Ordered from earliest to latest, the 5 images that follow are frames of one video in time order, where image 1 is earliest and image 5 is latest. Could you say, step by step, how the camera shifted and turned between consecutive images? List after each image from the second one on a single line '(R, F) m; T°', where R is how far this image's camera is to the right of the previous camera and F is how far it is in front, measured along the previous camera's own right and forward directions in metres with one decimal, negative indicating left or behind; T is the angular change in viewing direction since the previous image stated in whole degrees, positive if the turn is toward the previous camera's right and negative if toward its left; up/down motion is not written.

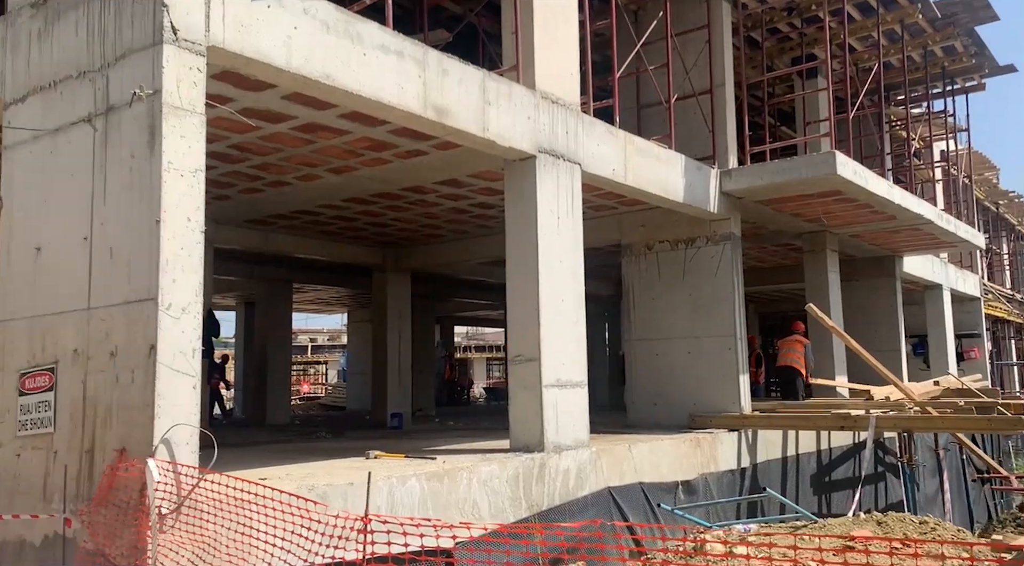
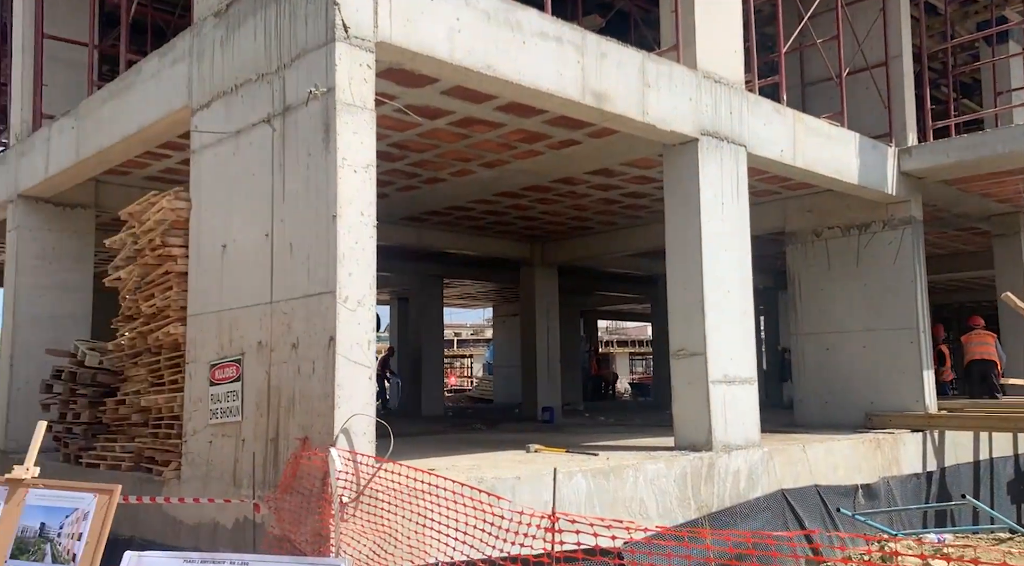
(-0.2, +0.1) m; -8°
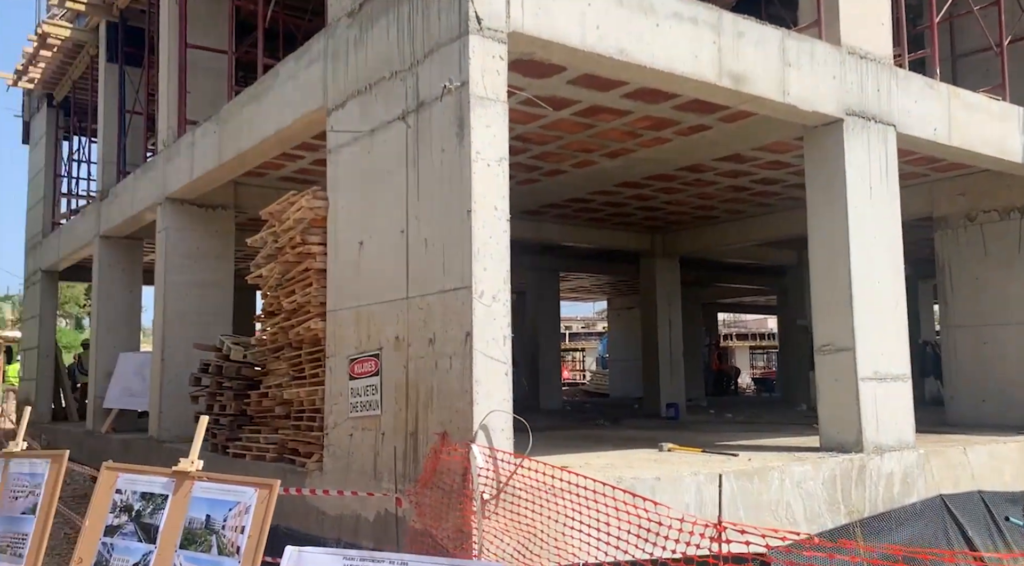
(-0.1, +0.1) m; -7°
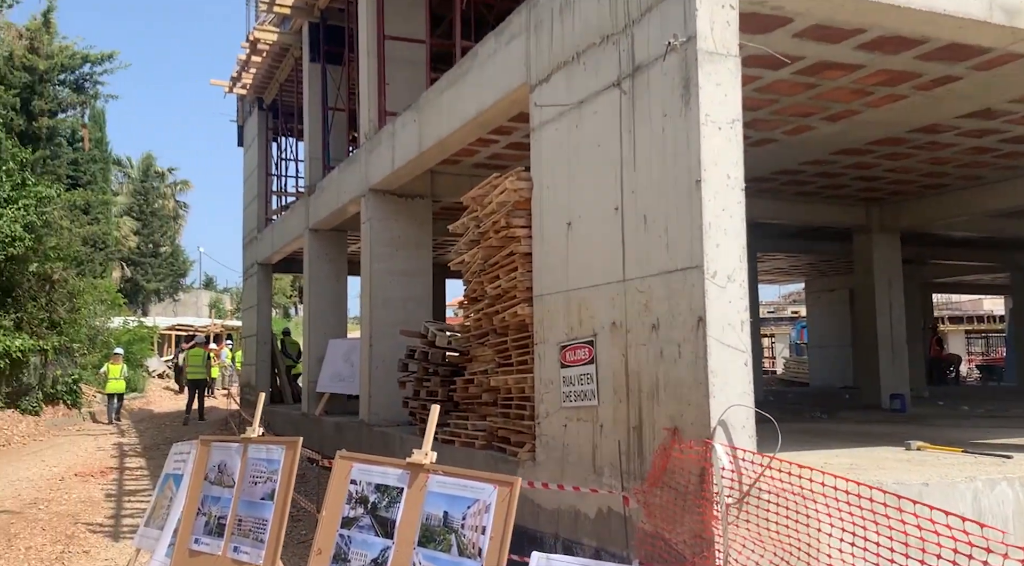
(-0.2, +0.6) m; -11°
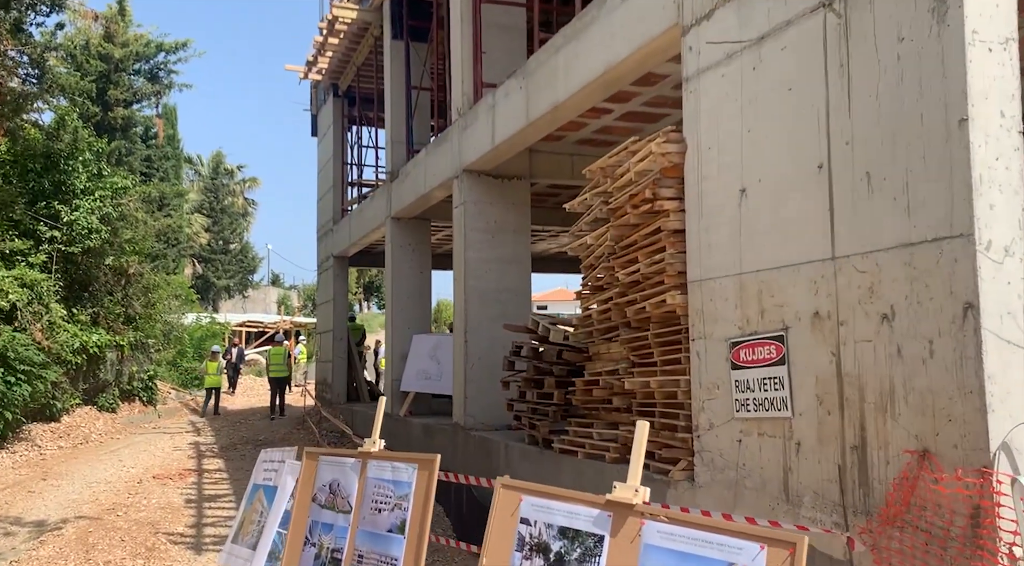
(-0.6, +1.4) m; -4°
